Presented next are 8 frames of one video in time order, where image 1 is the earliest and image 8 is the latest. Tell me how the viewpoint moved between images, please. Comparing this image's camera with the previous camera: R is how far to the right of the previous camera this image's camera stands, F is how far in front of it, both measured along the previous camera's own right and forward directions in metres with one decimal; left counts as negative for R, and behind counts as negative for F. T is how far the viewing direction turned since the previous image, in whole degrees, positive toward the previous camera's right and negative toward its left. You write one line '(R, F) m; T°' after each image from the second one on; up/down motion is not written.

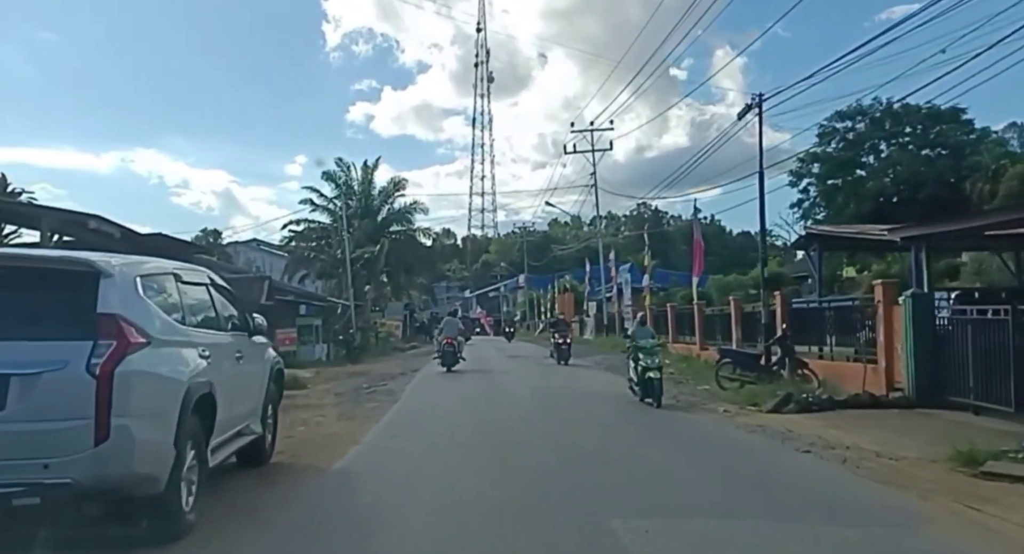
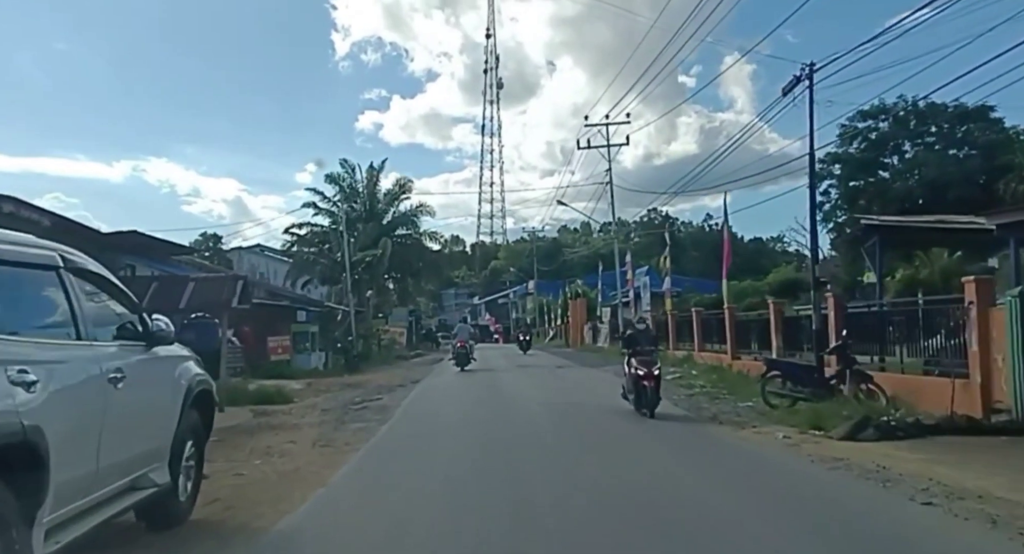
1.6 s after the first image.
(0.0, +2.5) m; -1°
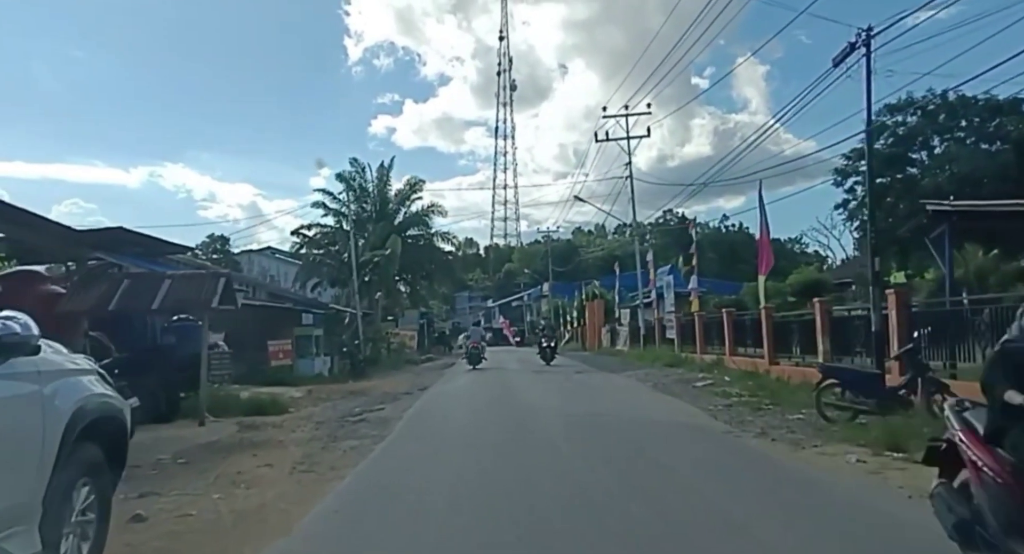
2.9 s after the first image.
(0.0, +1.9) m; -1°
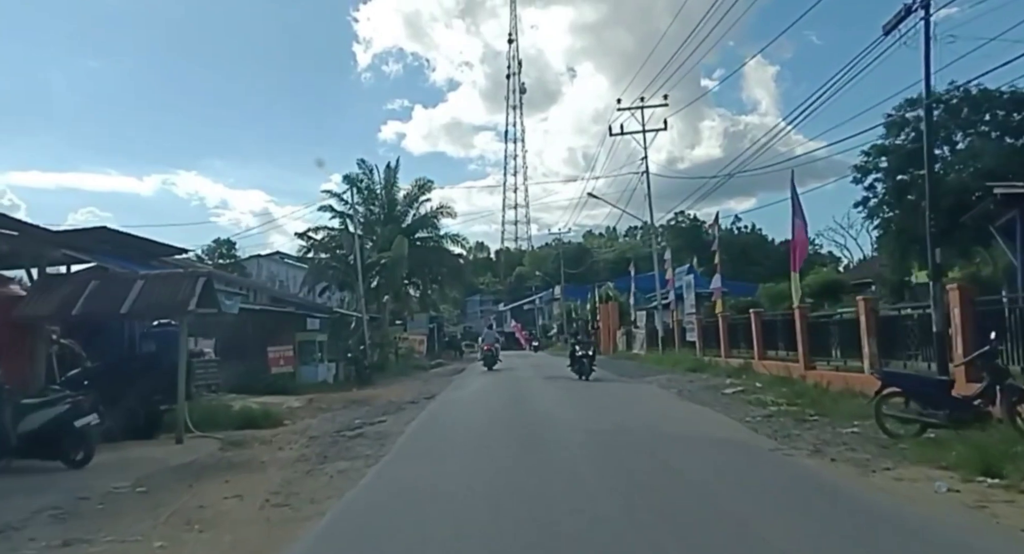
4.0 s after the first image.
(0.0, +1.6) m; -1°
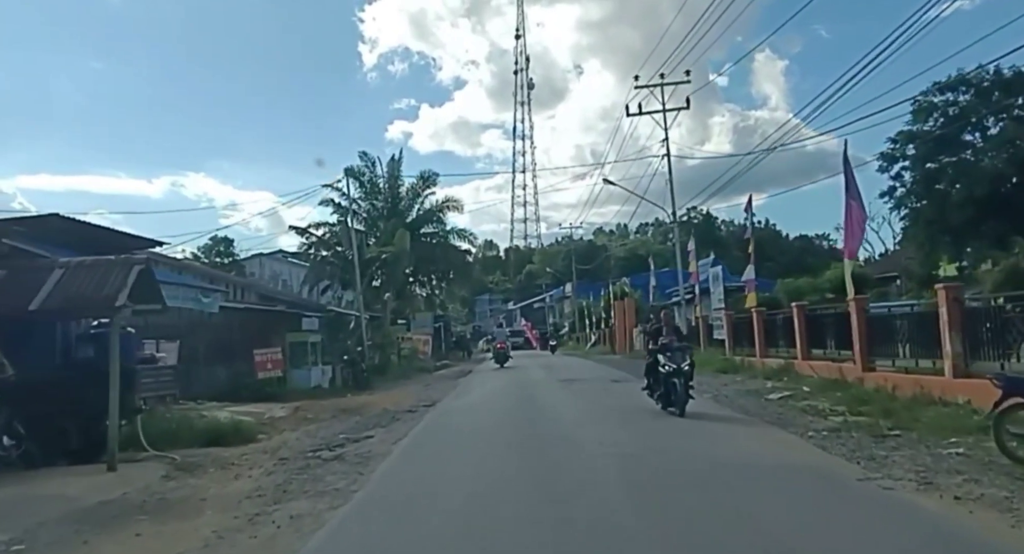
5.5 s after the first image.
(0.0, +2.5) m; -1°
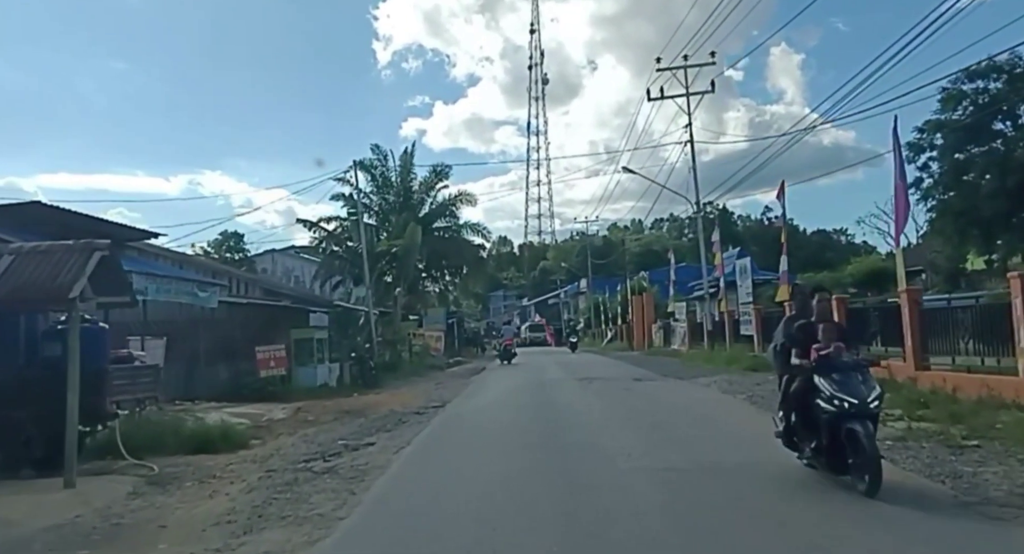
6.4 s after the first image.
(0.0, +1.4) m; -1°
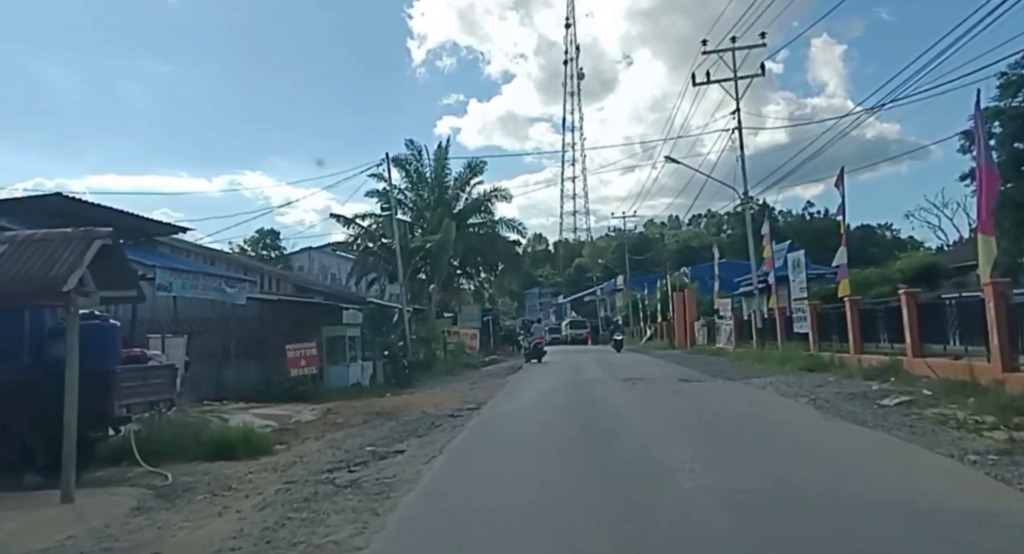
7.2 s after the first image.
(-0.1, +1.1) m; -3°
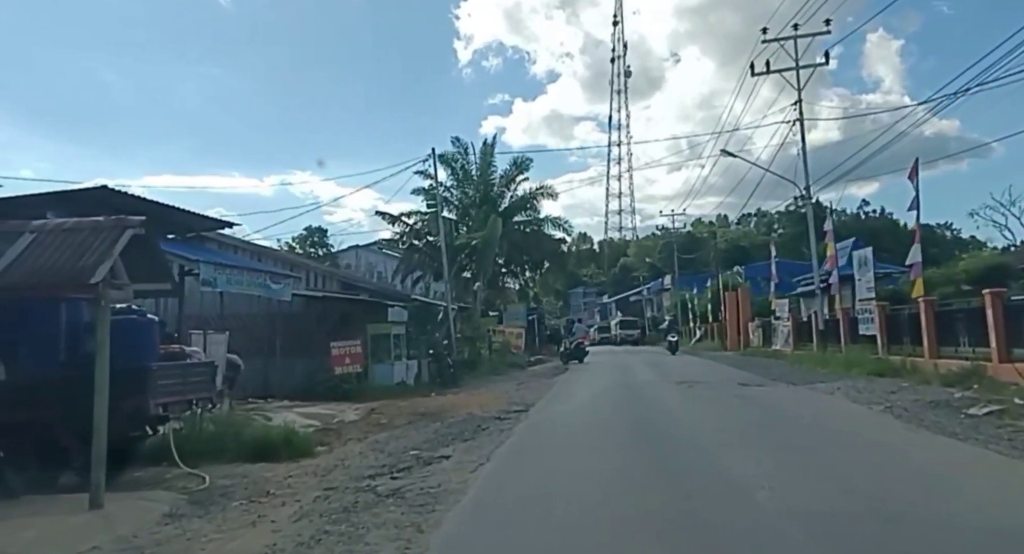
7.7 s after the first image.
(-0.1, +0.7) m; -4°
